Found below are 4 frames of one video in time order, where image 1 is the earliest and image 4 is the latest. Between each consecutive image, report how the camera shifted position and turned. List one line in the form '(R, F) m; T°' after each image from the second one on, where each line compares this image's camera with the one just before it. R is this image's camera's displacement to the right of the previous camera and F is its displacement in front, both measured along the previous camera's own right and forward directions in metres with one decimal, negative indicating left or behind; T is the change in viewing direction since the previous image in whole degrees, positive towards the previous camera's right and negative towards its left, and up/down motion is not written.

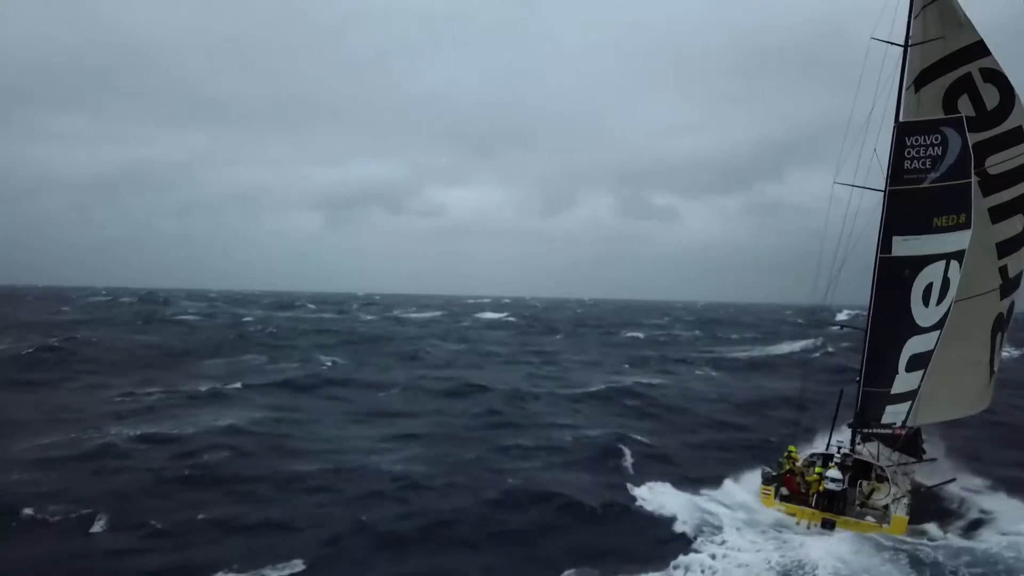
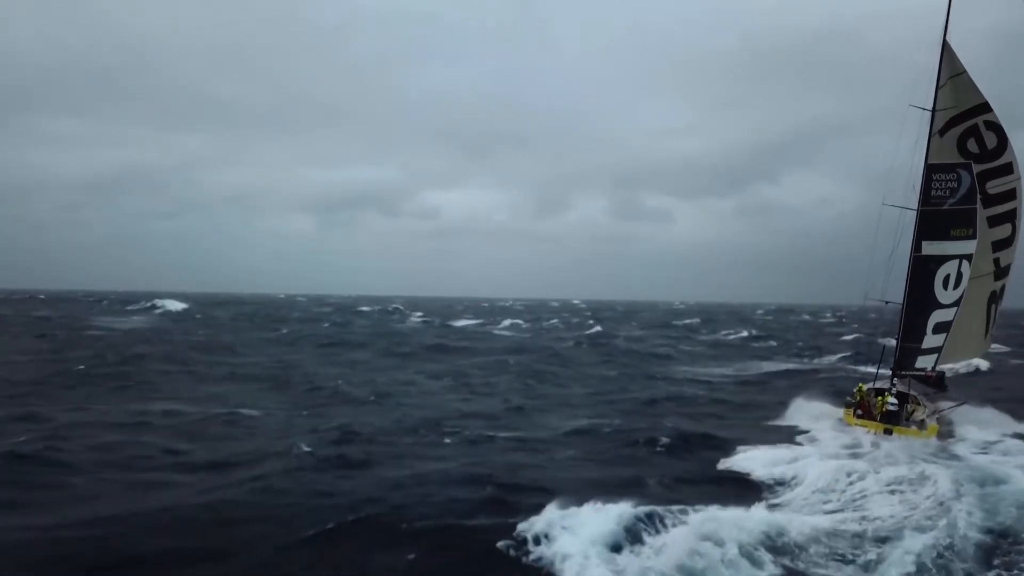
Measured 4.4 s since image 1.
(-2.2, -1.0) m; 0°
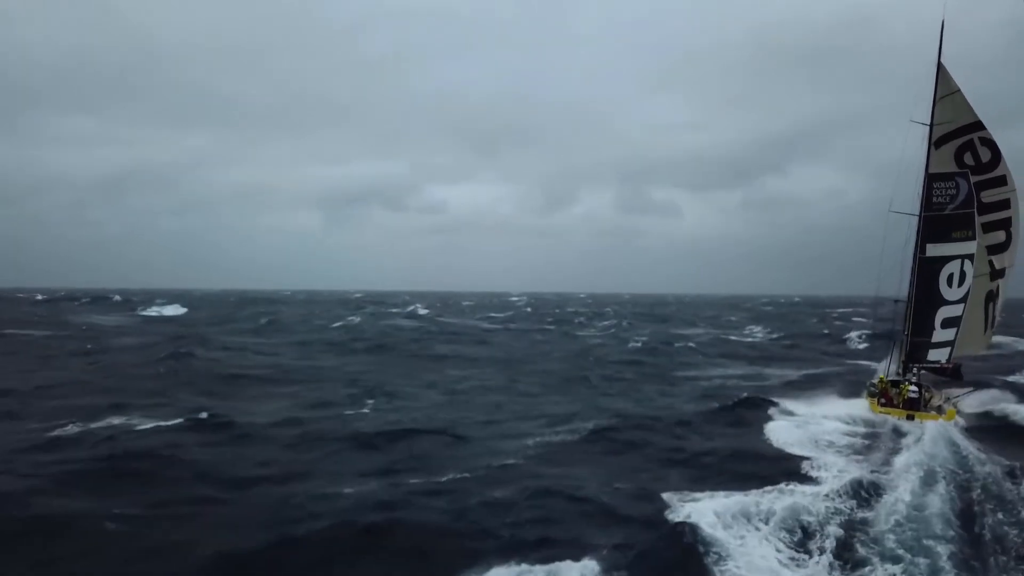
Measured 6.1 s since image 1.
(-2.6, -5.3) m; -1°
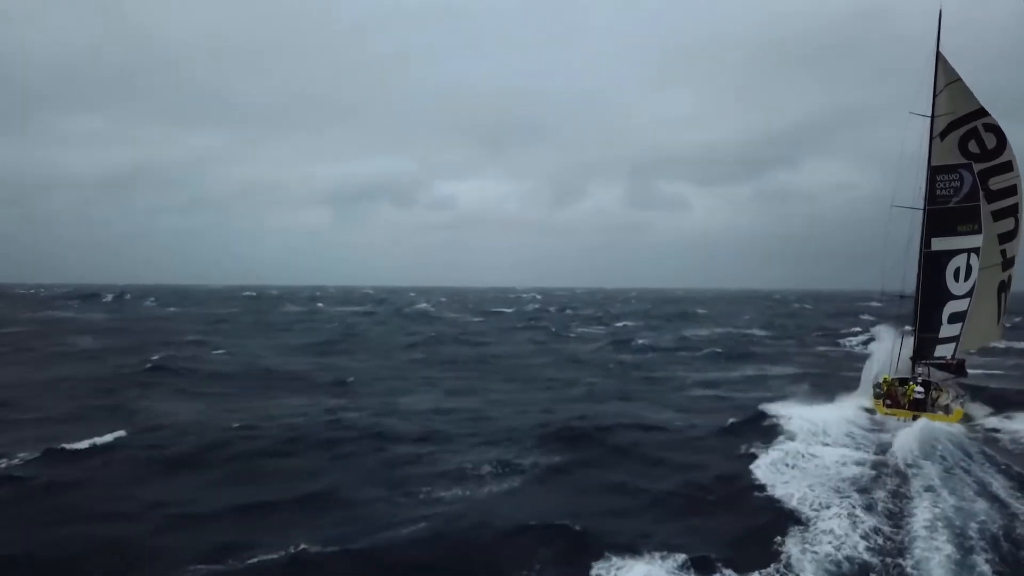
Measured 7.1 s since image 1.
(+1.3, +1.8) m; 0°
